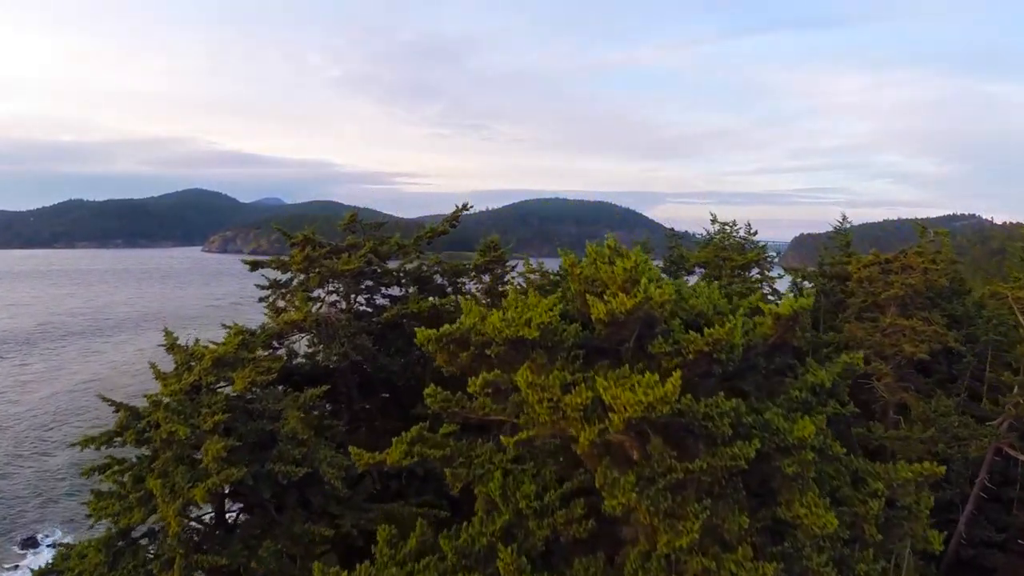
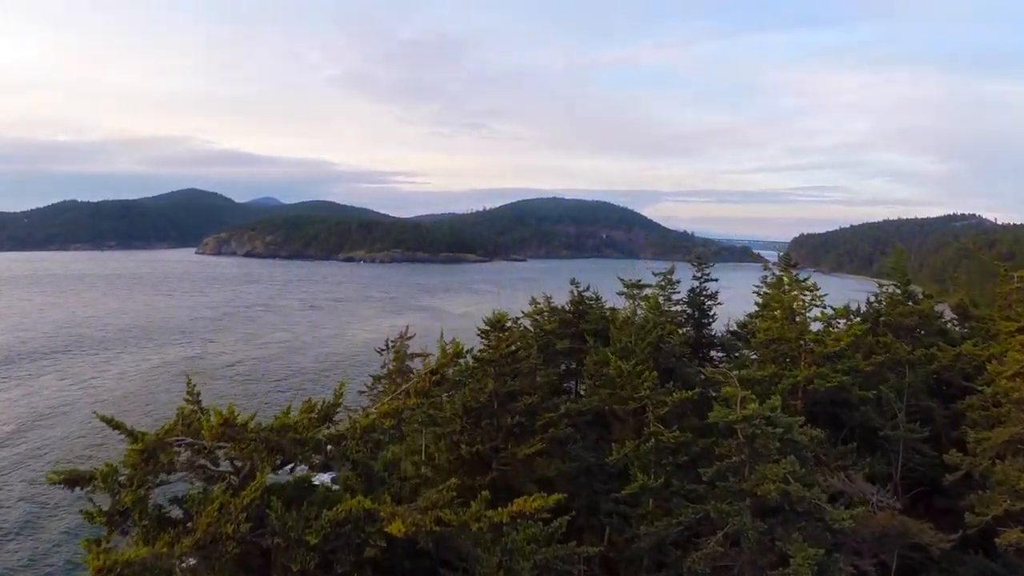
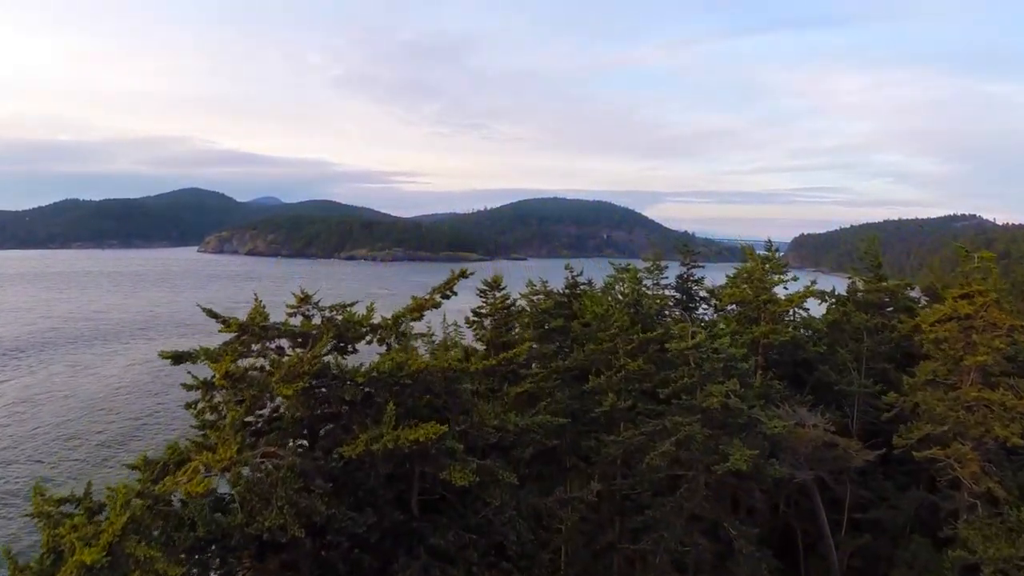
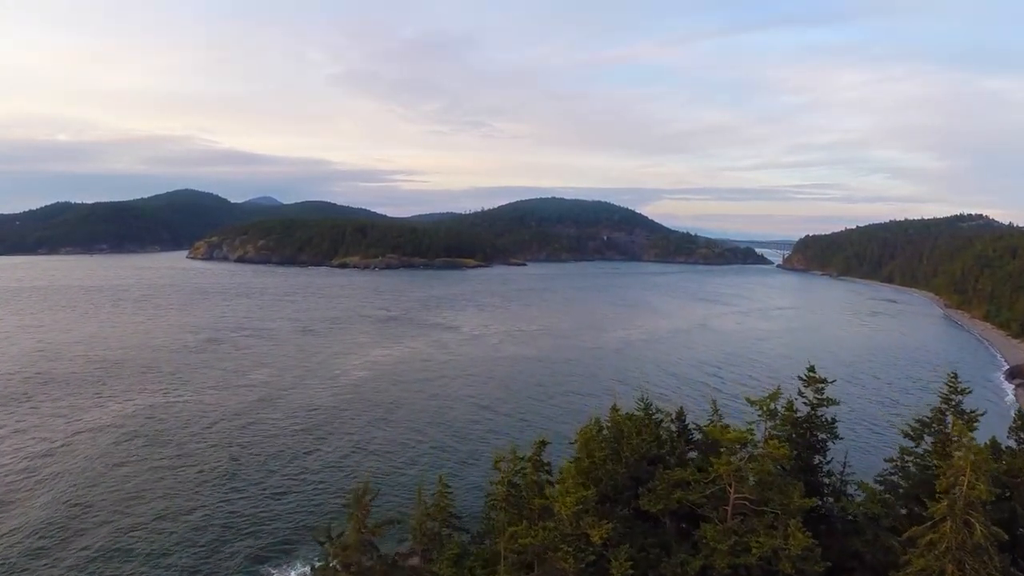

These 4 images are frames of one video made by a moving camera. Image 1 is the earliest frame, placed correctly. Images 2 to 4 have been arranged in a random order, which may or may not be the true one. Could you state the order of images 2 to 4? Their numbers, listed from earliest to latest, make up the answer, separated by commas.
3, 2, 4
